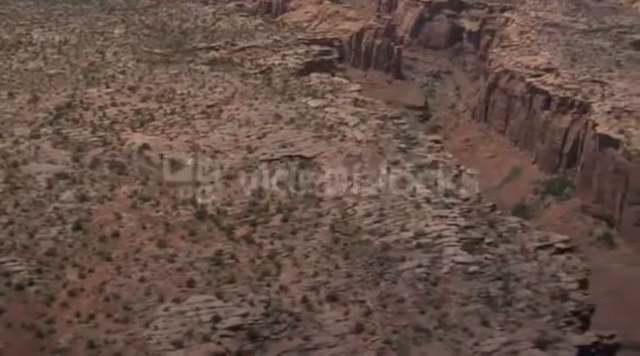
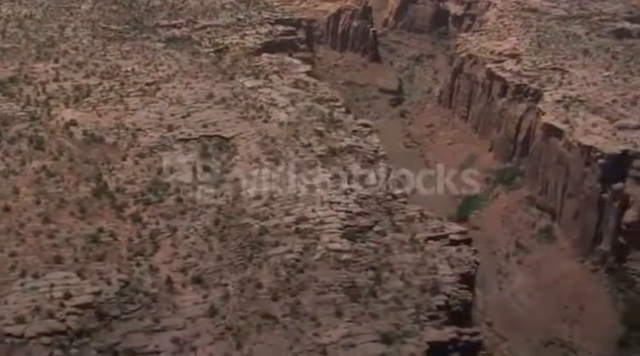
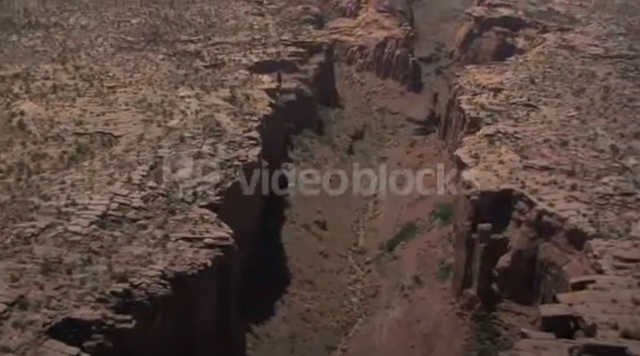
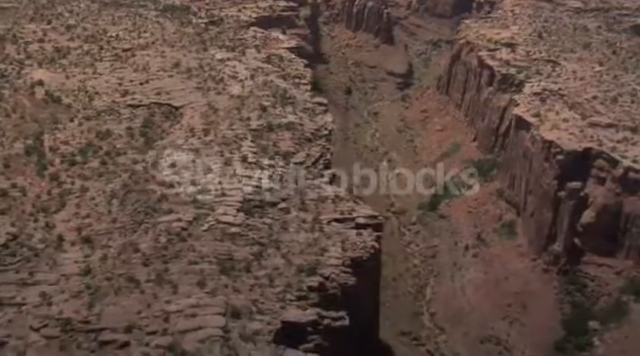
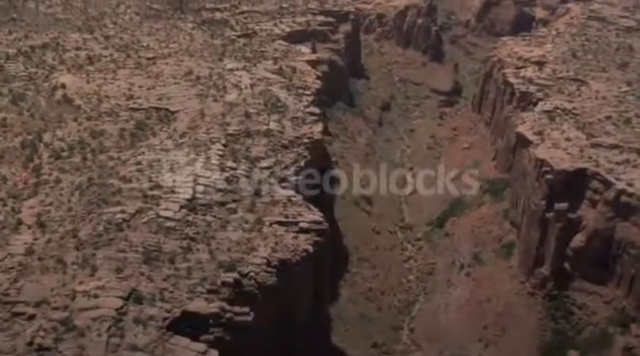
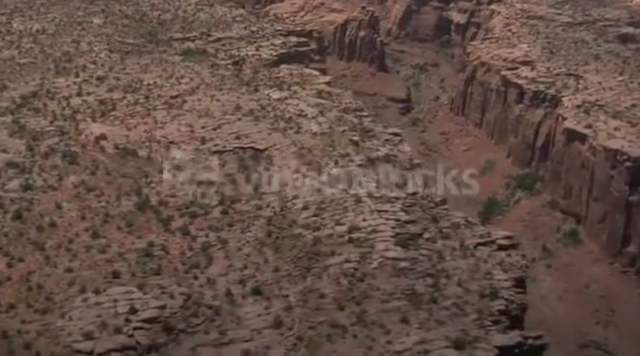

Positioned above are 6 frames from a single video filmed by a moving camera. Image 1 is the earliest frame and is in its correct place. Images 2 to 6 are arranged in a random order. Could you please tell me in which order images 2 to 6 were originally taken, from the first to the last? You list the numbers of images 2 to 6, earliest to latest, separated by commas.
6, 2, 4, 5, 3
